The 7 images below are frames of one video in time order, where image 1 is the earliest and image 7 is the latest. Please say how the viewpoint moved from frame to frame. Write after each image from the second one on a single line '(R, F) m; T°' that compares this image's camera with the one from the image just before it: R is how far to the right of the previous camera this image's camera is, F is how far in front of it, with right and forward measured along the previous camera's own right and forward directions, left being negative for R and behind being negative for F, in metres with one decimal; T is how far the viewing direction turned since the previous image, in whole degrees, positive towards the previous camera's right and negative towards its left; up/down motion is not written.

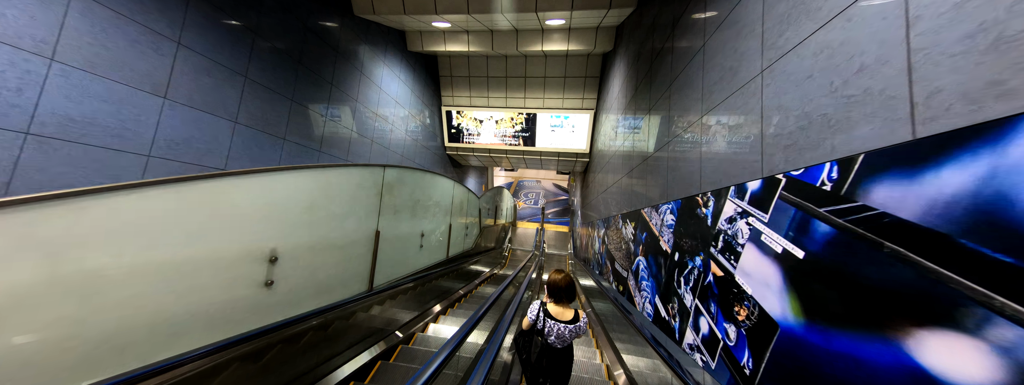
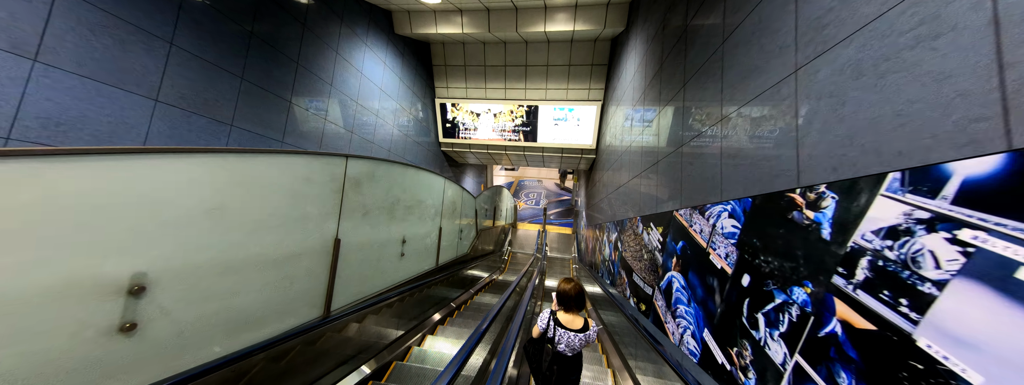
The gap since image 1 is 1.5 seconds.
(0.0, +0.6) m; 0°
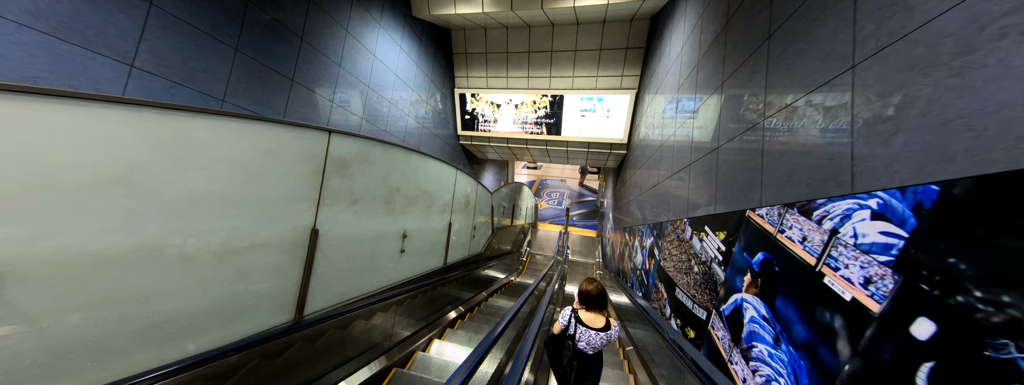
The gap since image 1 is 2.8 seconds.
(+0.1, +0.4) m; -5°
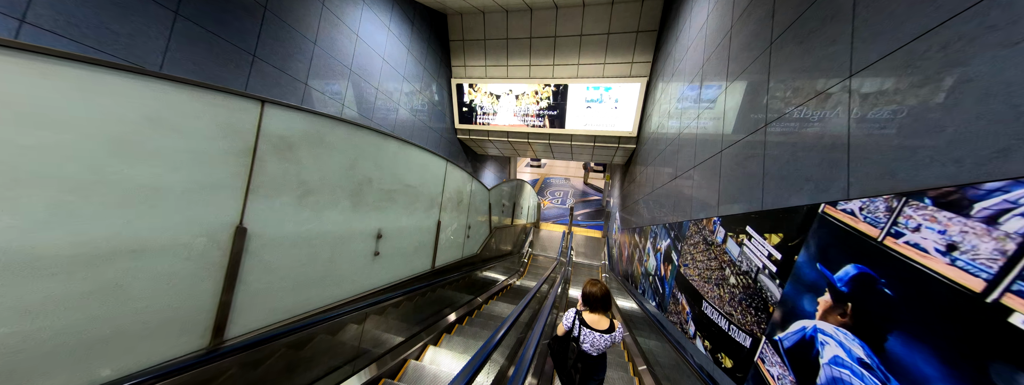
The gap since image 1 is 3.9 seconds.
(+0.1, +0.4) m; -1°
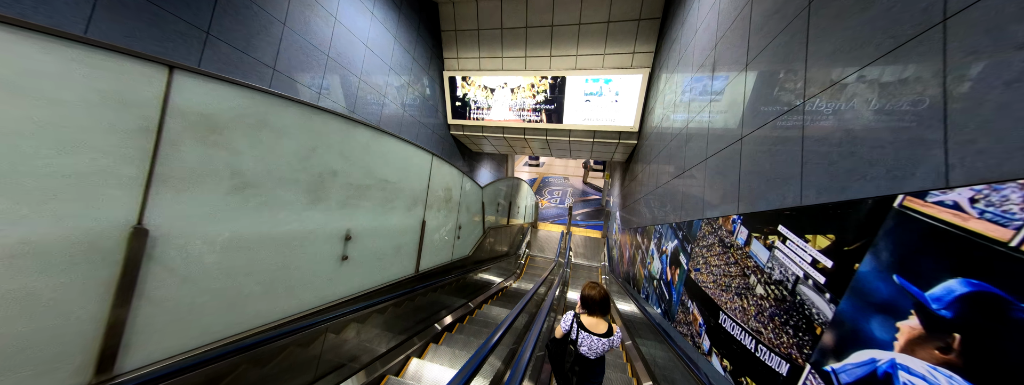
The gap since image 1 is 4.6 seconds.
(+0.1, +0.3) m; 0°
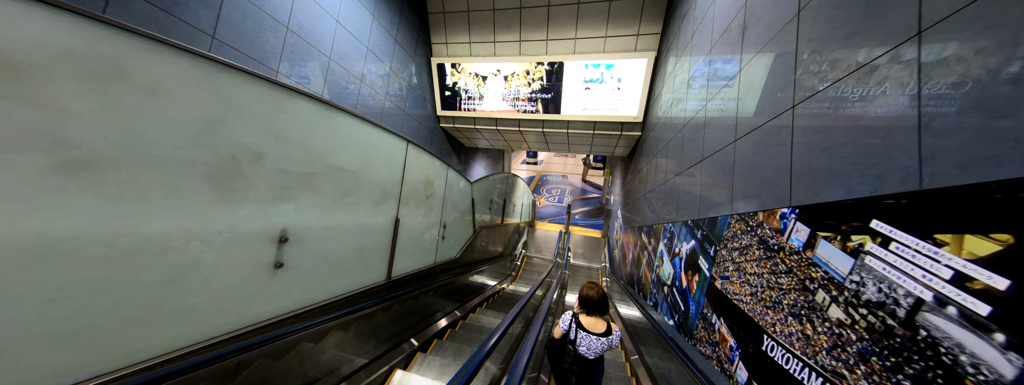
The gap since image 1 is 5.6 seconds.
(+0.1, +0.4) m; 0°
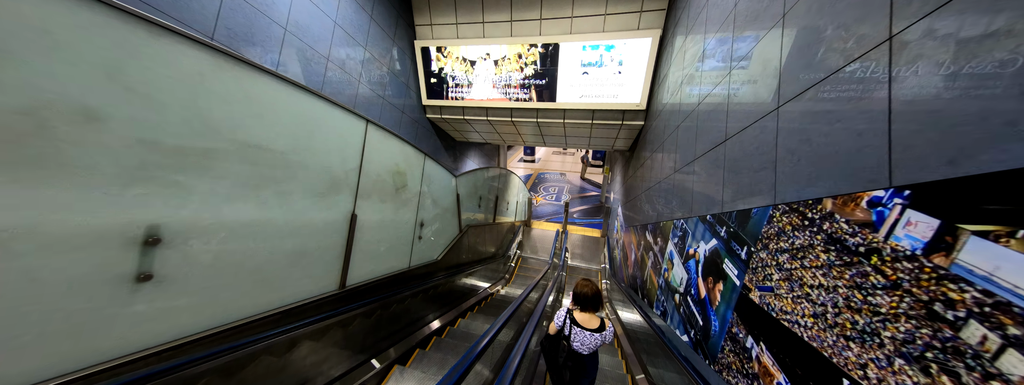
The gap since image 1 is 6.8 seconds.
(+0.1, +0.4) m; 0°
